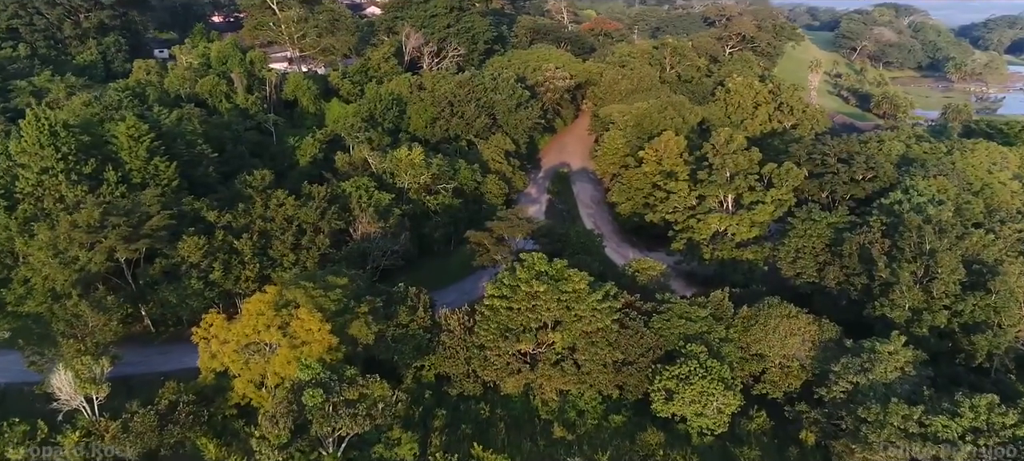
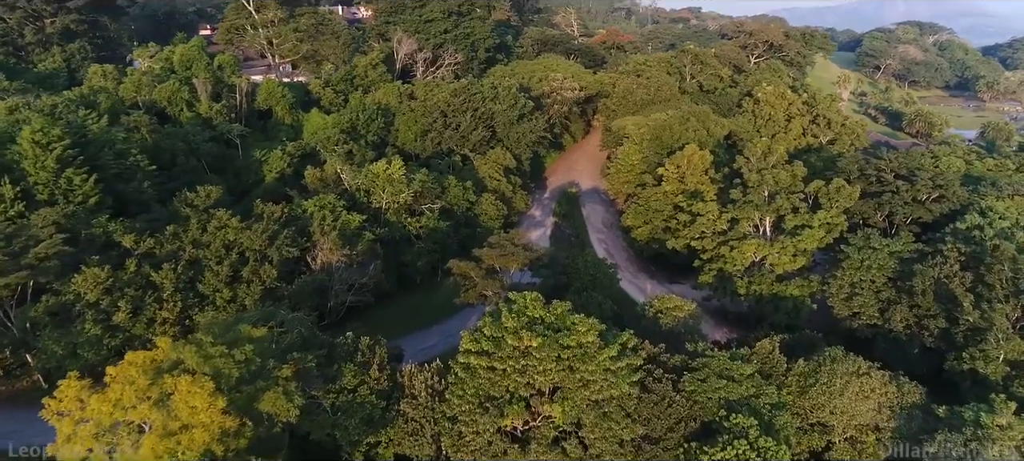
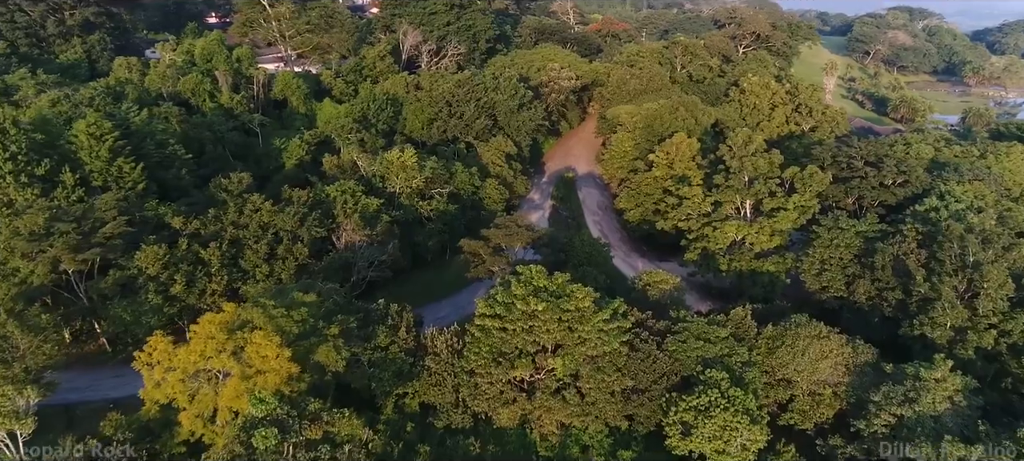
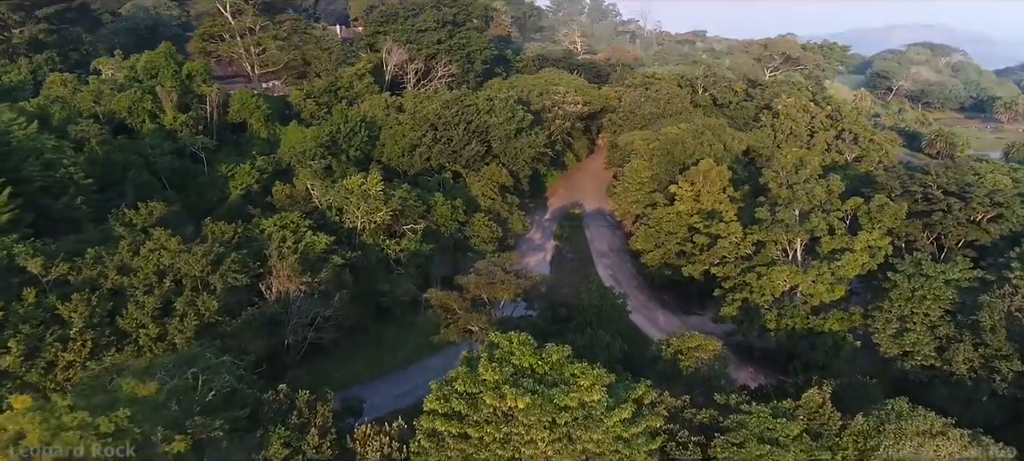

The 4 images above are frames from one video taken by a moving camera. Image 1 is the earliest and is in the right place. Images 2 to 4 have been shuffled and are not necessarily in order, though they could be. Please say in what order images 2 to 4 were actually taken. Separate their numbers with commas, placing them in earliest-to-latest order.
3, 2, 4
